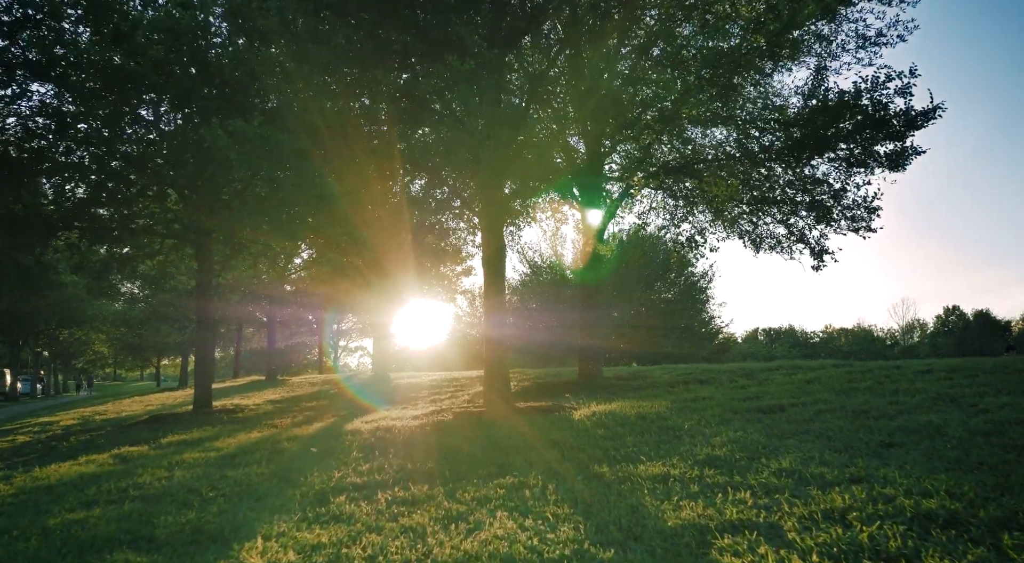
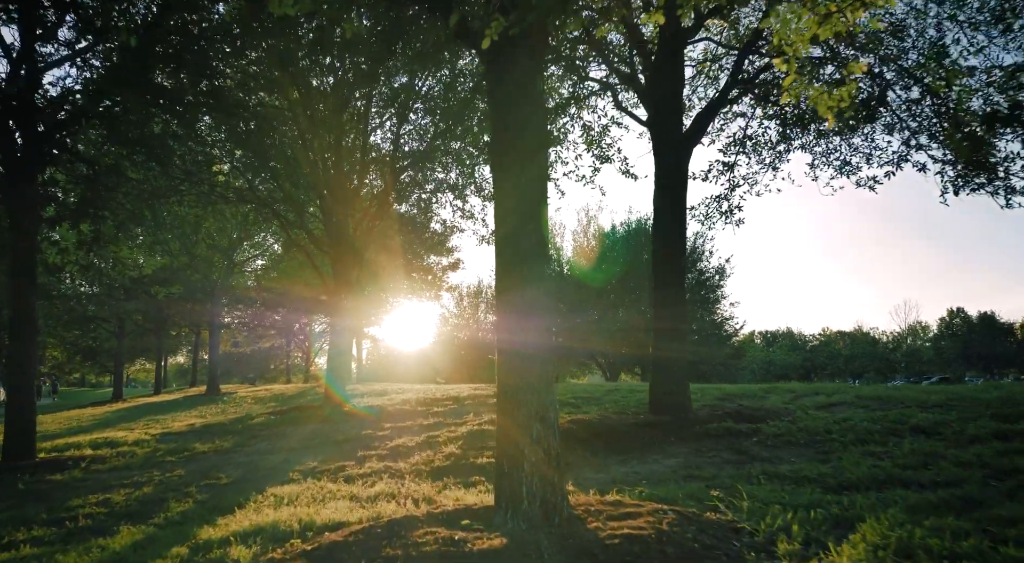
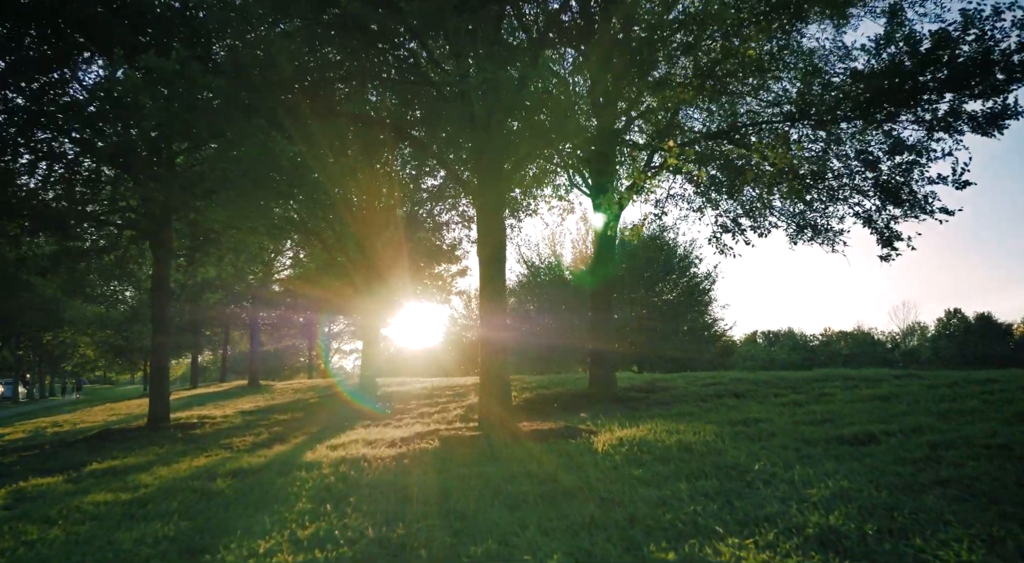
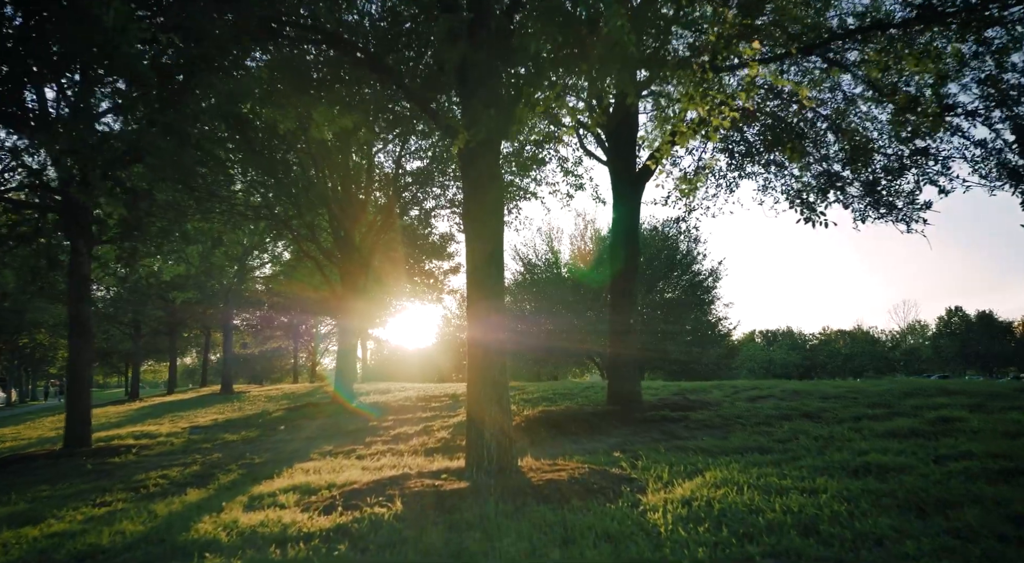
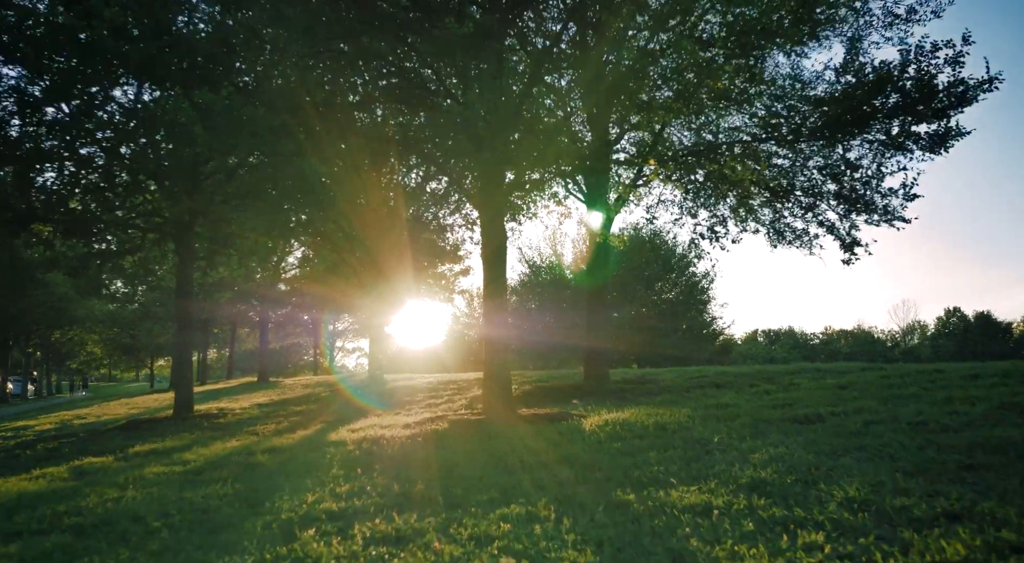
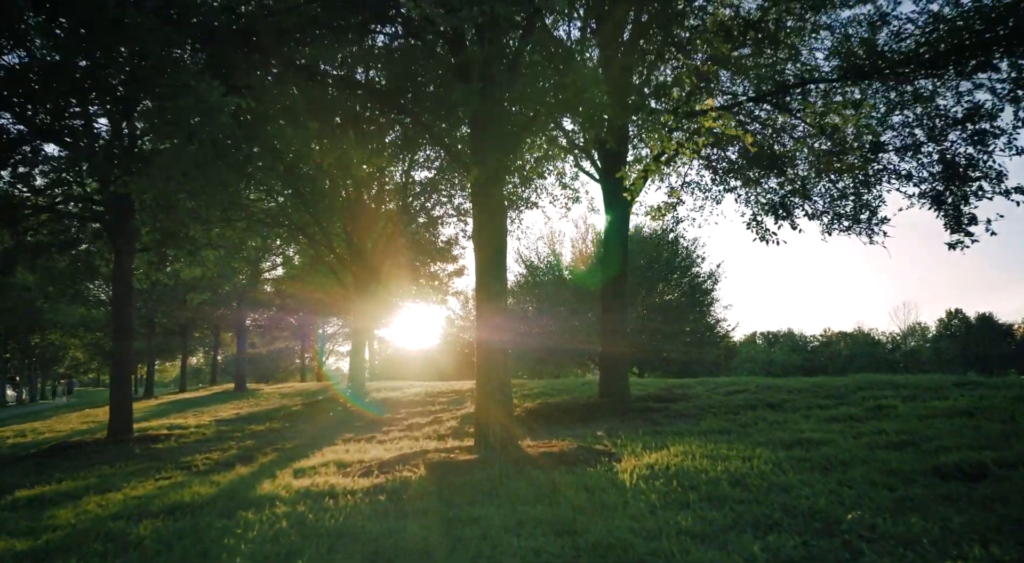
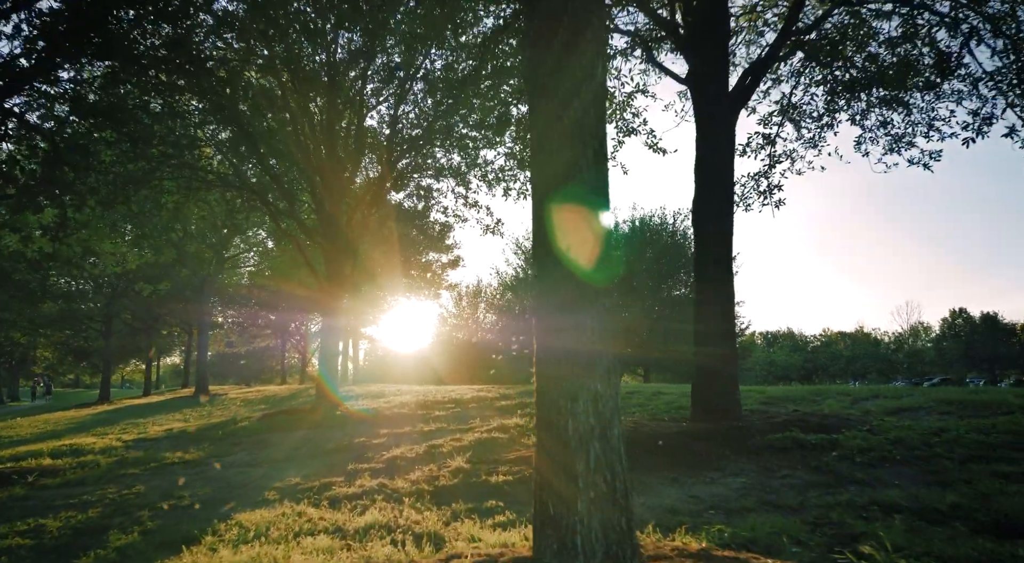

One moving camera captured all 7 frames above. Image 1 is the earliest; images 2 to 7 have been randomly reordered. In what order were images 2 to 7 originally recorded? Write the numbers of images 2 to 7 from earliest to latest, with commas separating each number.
5, 3, 6, 4, 2, 7
